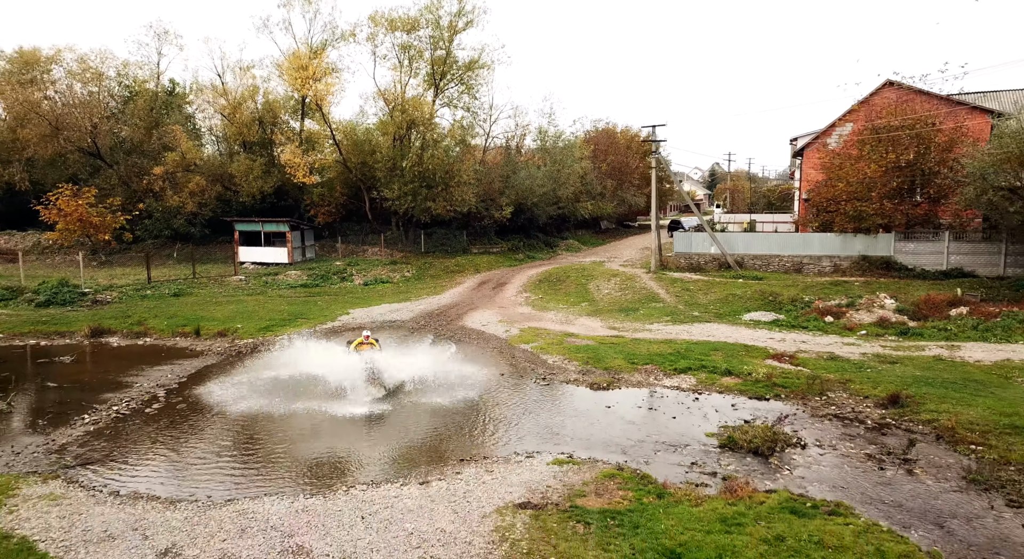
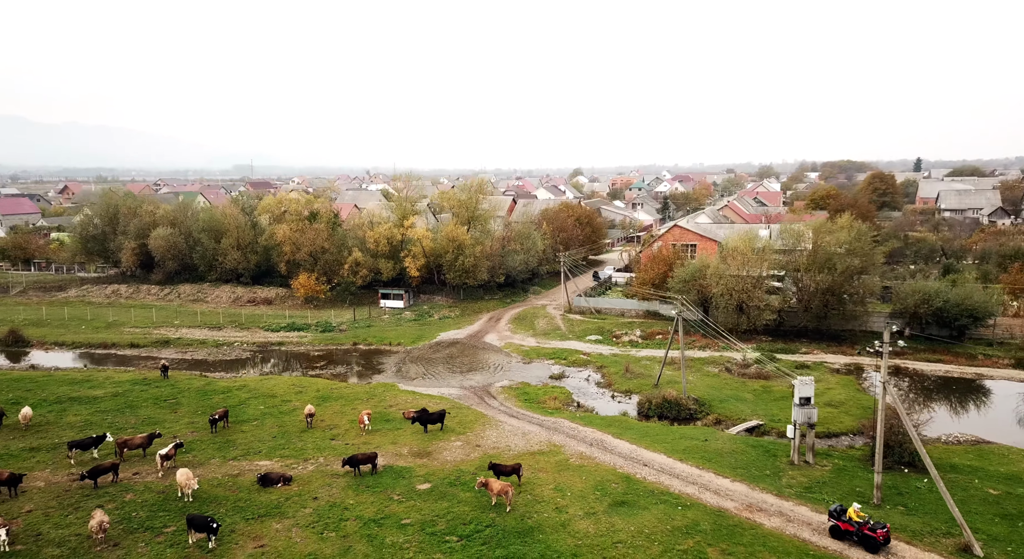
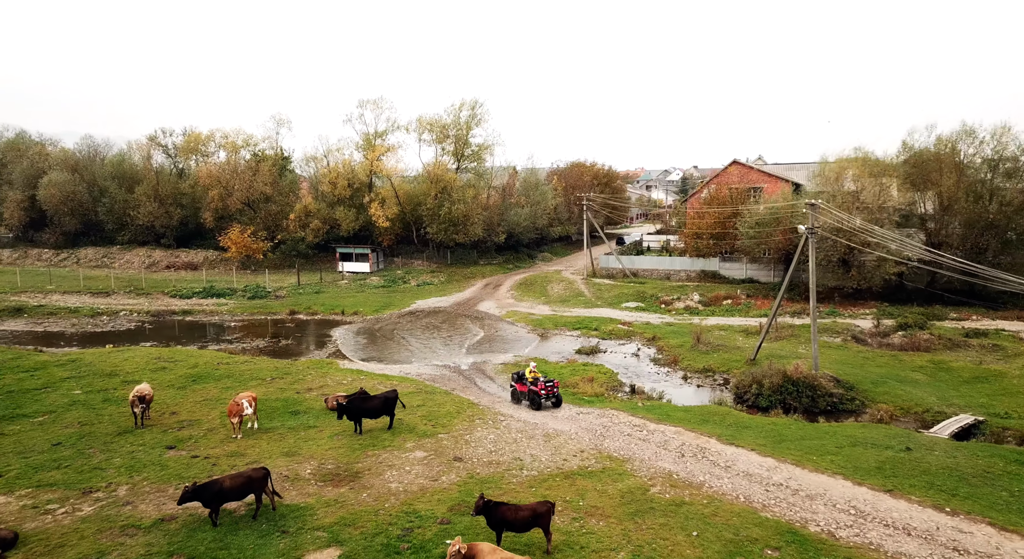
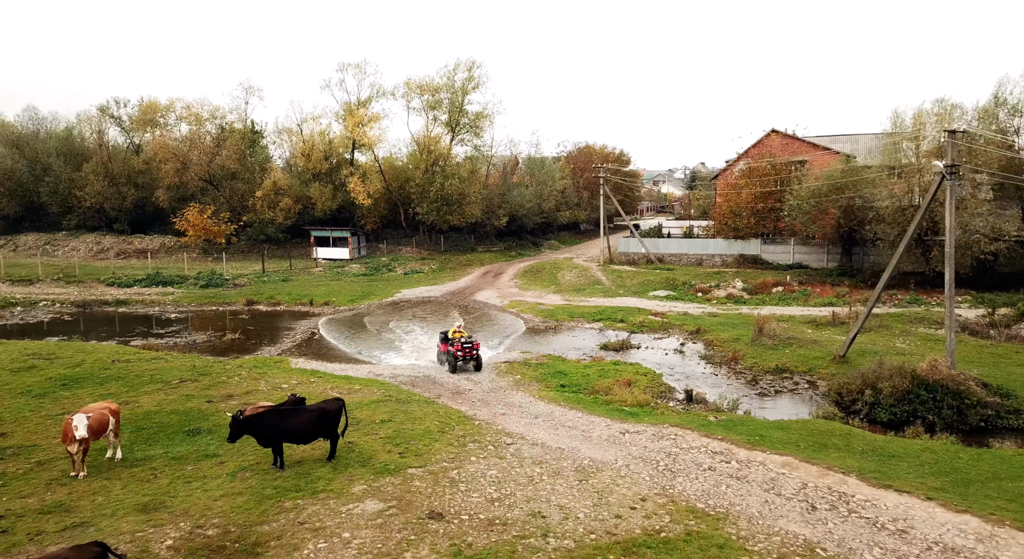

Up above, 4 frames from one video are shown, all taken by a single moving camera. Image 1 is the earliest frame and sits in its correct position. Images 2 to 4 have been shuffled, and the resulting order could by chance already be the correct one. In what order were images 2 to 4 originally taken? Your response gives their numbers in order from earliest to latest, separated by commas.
4, 3, 2
